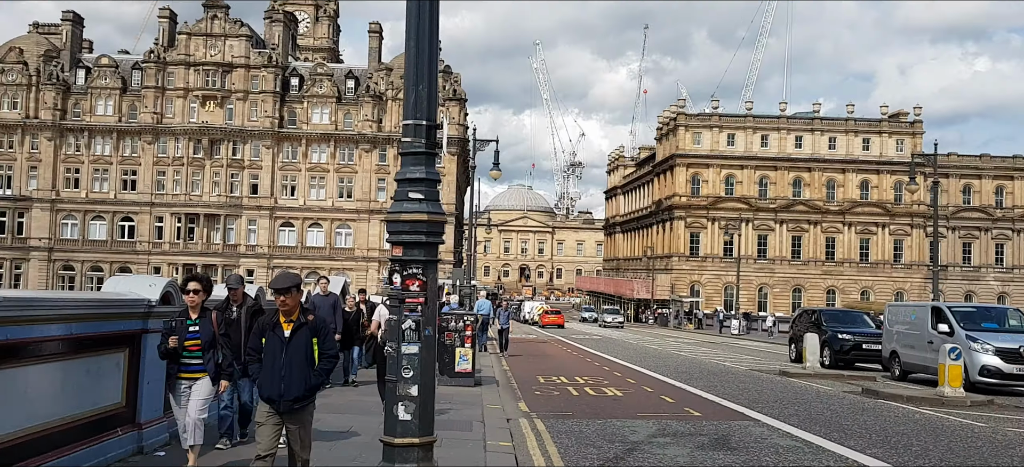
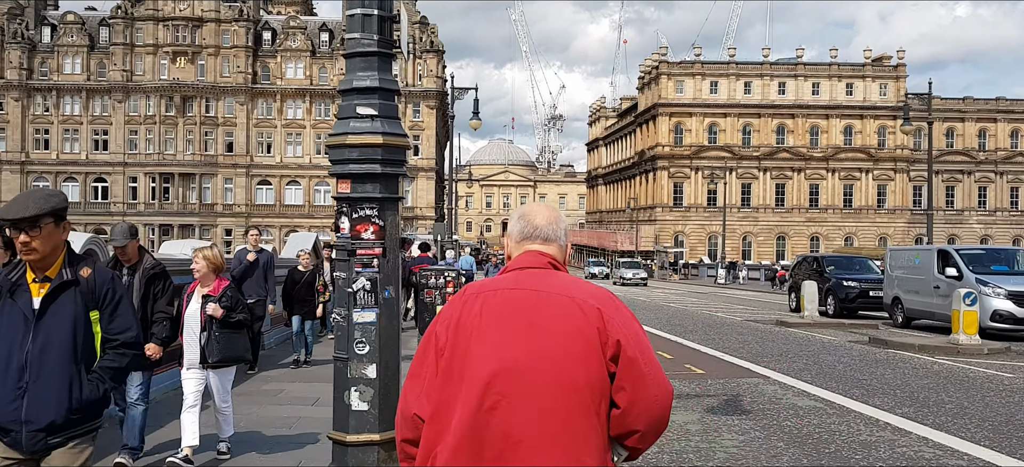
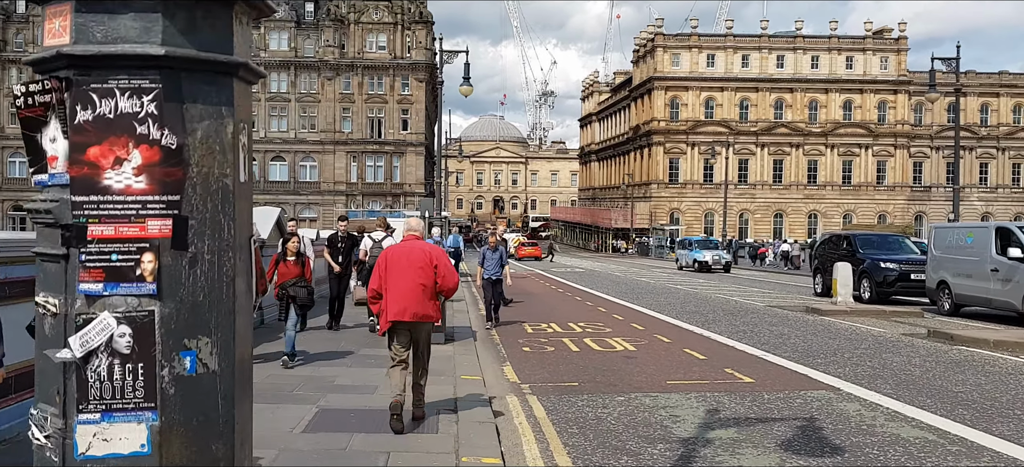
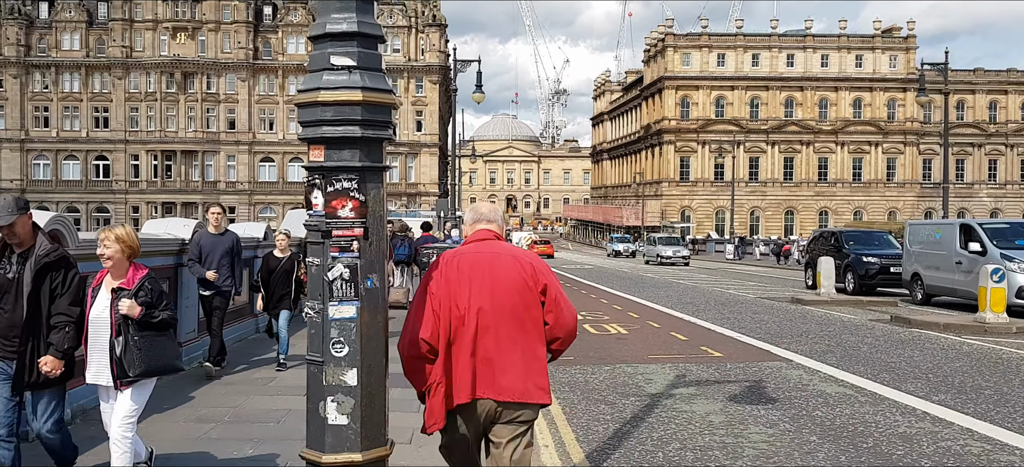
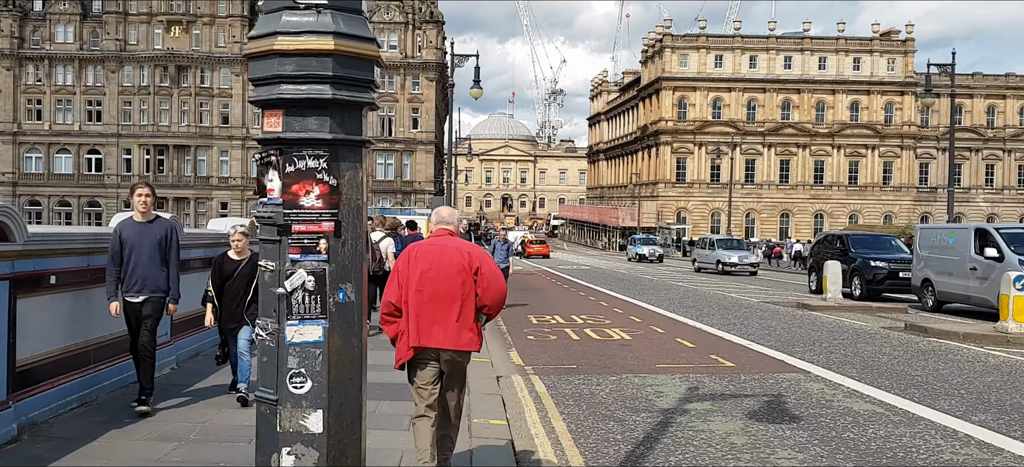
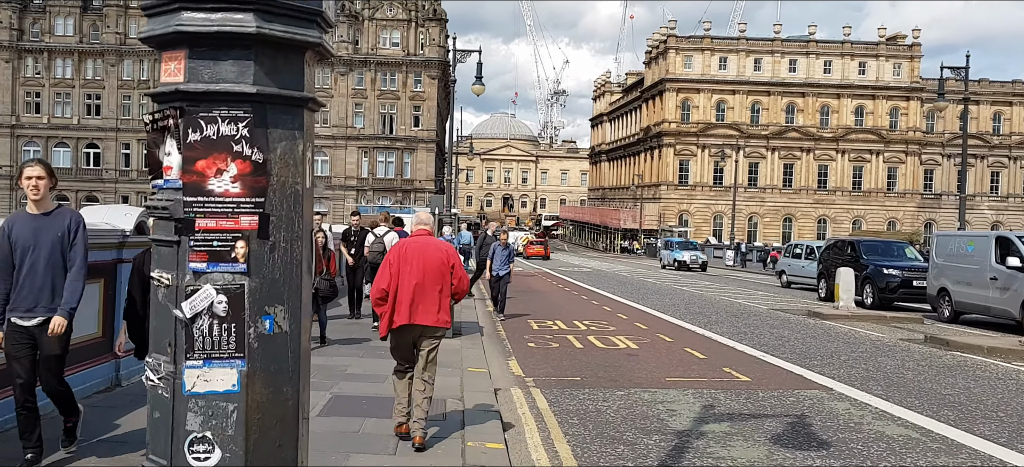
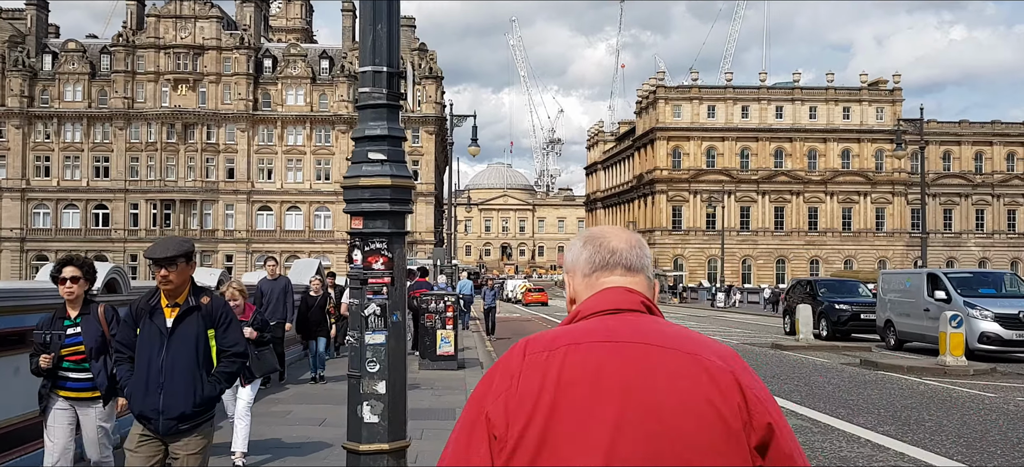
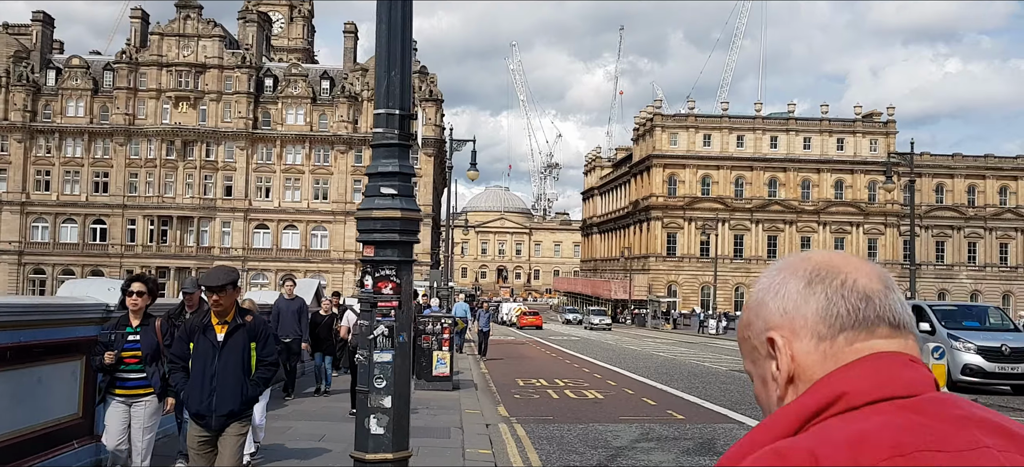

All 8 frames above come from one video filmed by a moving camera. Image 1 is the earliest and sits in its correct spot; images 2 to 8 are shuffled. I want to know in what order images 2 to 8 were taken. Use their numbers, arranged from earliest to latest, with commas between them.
8, 7, 2, 4, 5, 6, 3
